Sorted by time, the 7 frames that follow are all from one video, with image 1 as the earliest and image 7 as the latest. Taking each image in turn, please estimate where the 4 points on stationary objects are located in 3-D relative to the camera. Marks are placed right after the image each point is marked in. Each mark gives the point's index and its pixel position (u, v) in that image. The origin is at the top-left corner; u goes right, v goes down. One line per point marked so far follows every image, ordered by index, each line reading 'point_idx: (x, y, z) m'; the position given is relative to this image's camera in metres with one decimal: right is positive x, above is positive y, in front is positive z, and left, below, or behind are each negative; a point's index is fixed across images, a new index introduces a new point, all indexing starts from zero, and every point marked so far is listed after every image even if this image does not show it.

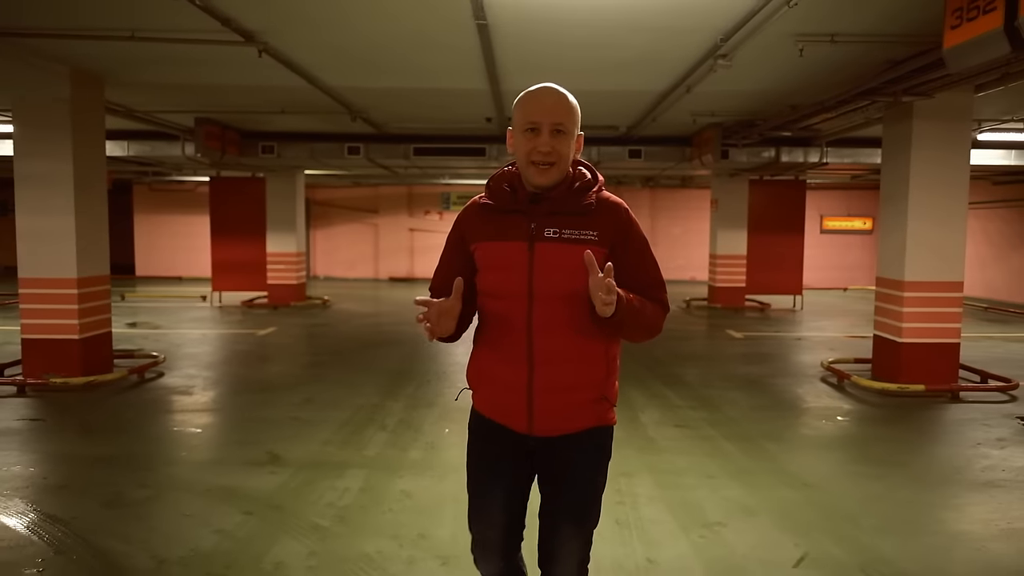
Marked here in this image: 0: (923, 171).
0: (+3.3, +1.0, +5.5) m
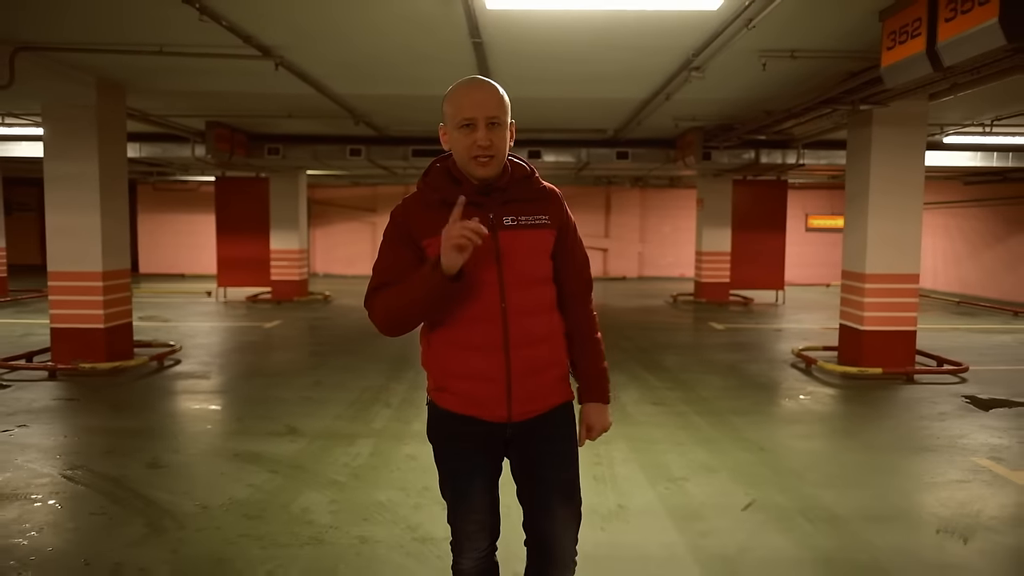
0: (+3.3, +1.0, +6.0) m
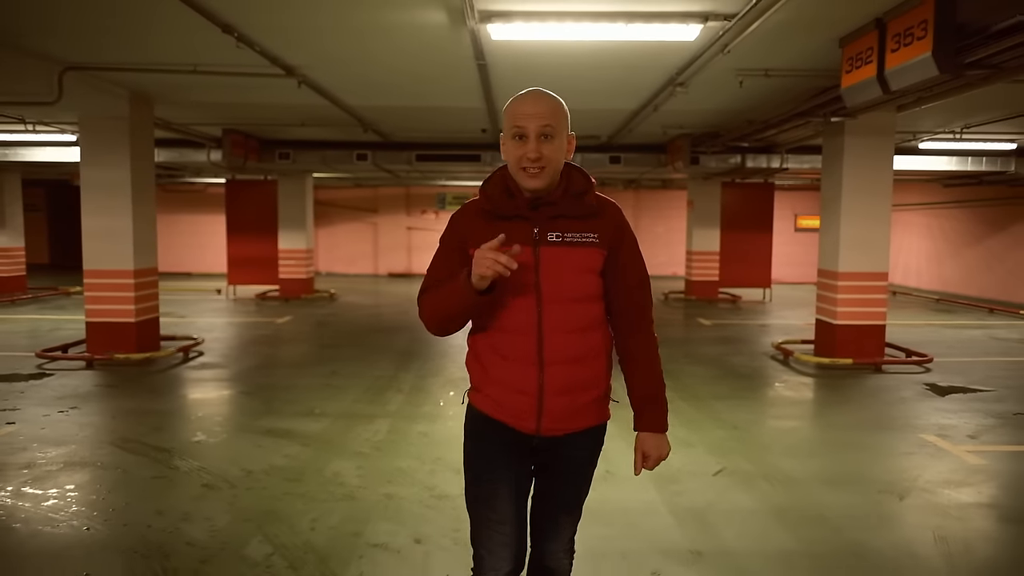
0: (+3.3, +1.1, +6.5) m
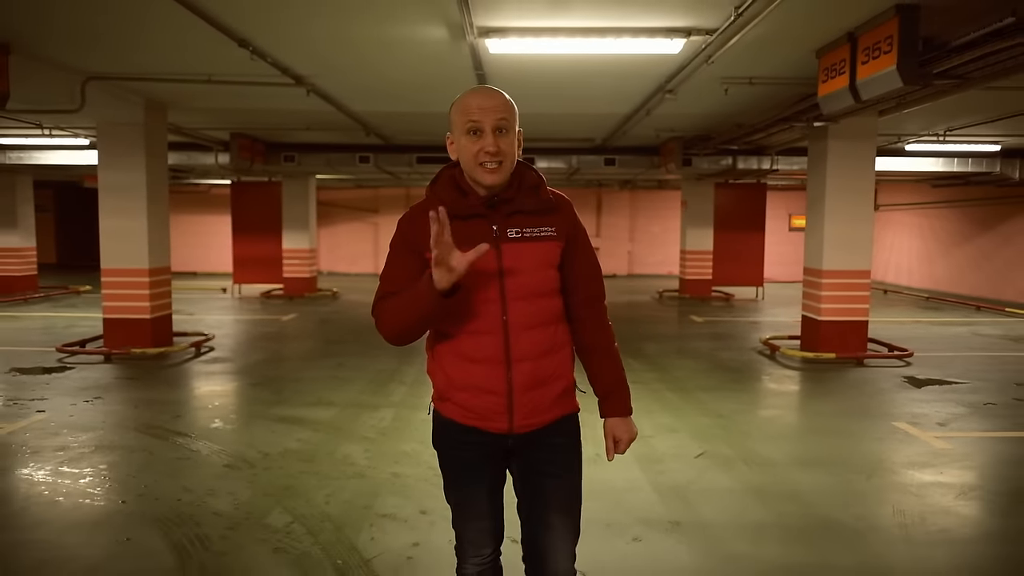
0: (+3.2, +1.1, +6.8) m
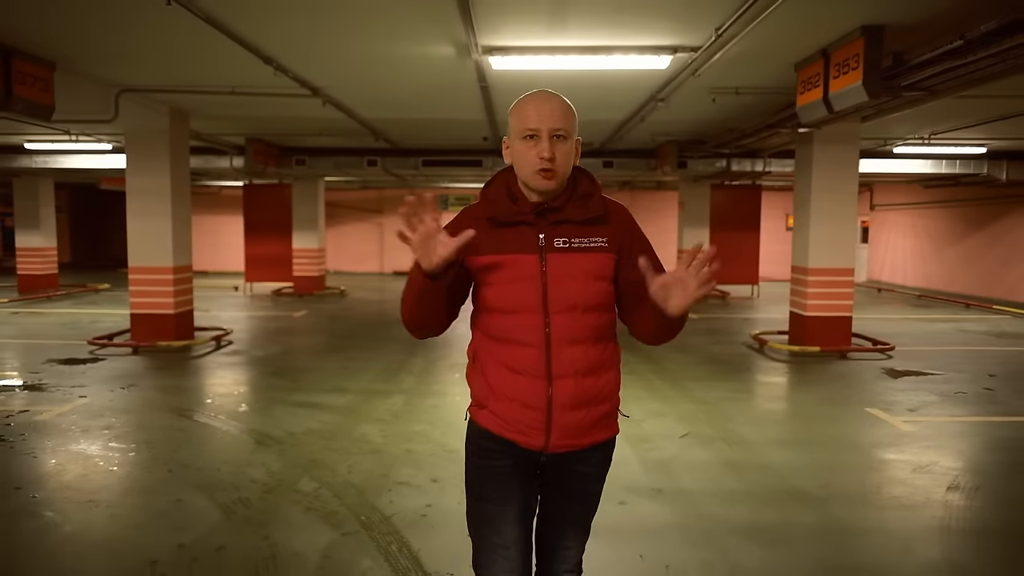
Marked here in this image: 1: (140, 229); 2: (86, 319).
0: (+3.3, +1.1, +7.2) m
1: (-3.7, +0.6, +6.7) m
2: (-5.7, -0.4, +9.1) m
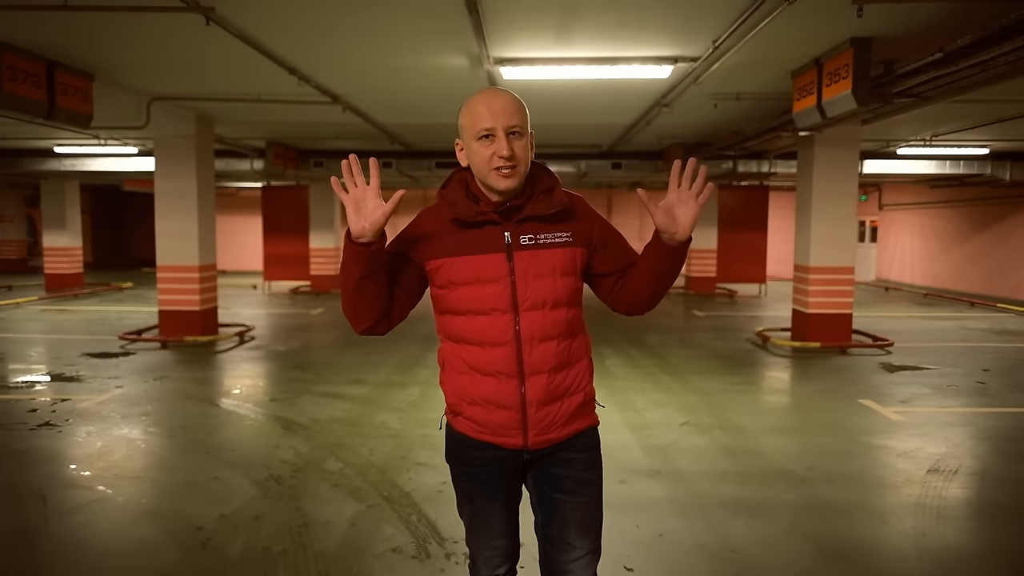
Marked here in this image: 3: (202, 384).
0: (+3.4, +1.2, +7.4) m
1: (-3.6, +0.6, +7.0) m
2: (-5.6, -0.4, +9.5) m
3: (-2.5, -0.8, +5.6) m
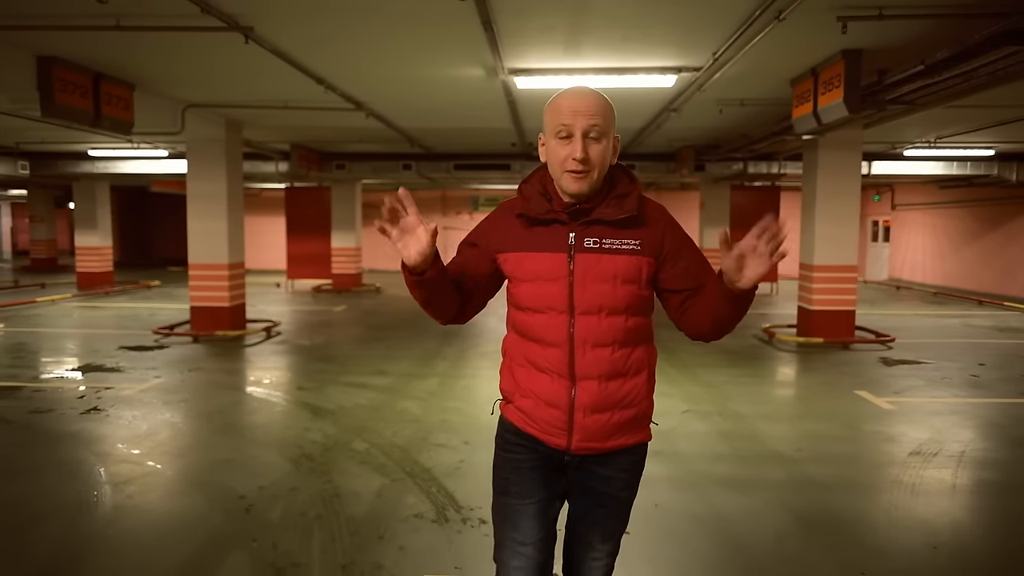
0: (+3.5, +1.2, +7.6) m
1: (-3.4, +0.6, +7.4) m
2: (-5.4, -0.4, +9.9) m
3: (-2.4, -0.8, +5.9) m
